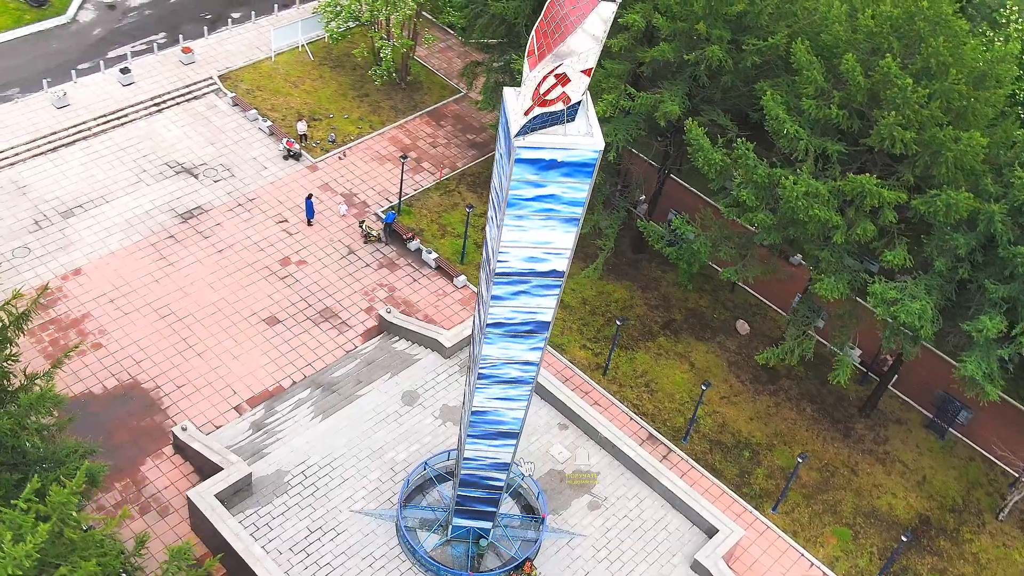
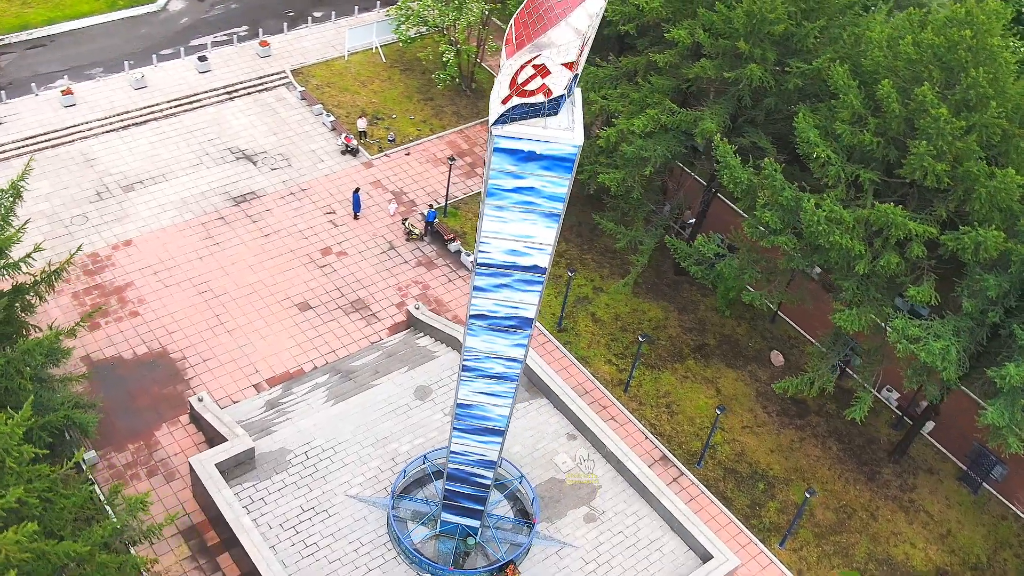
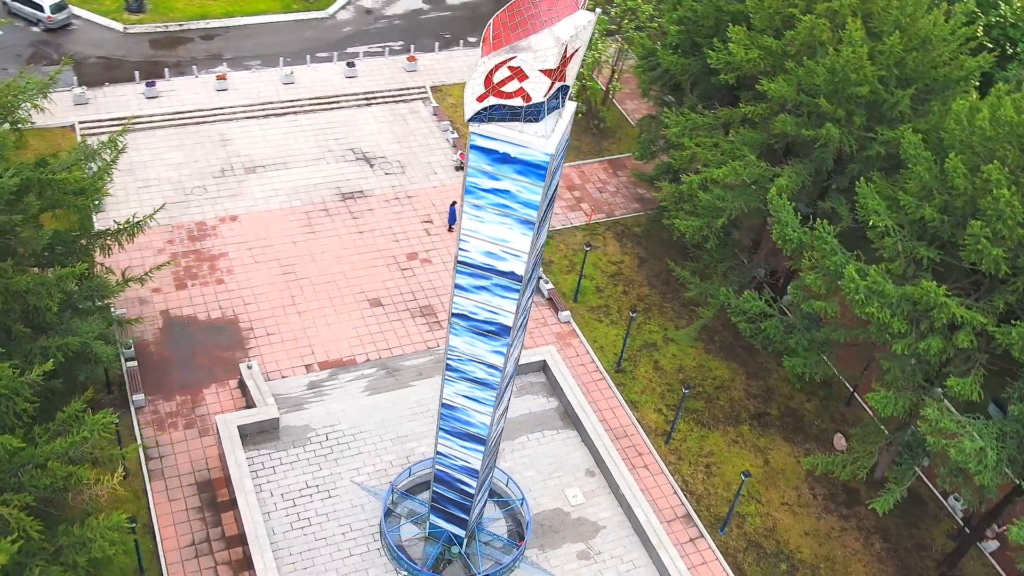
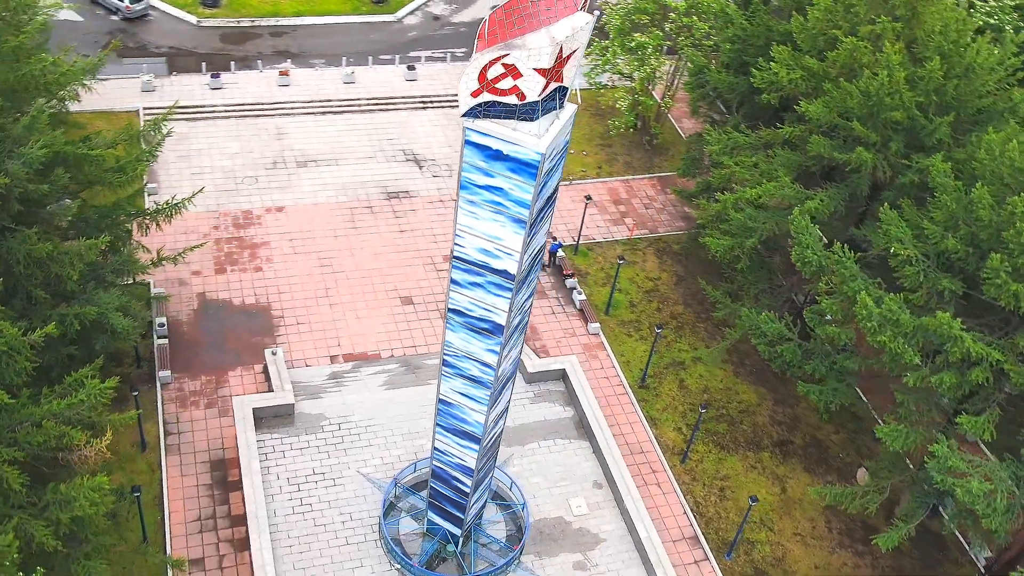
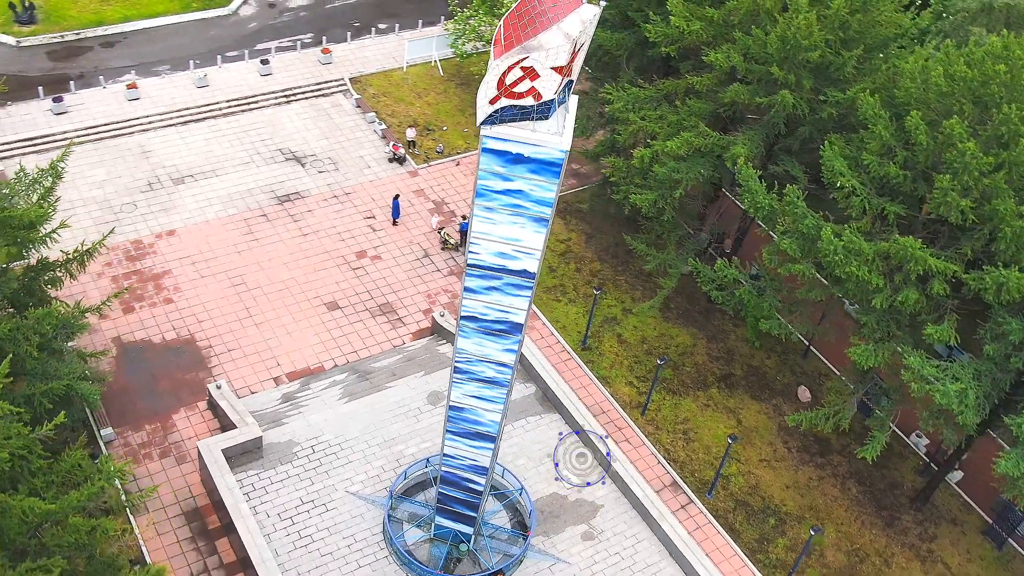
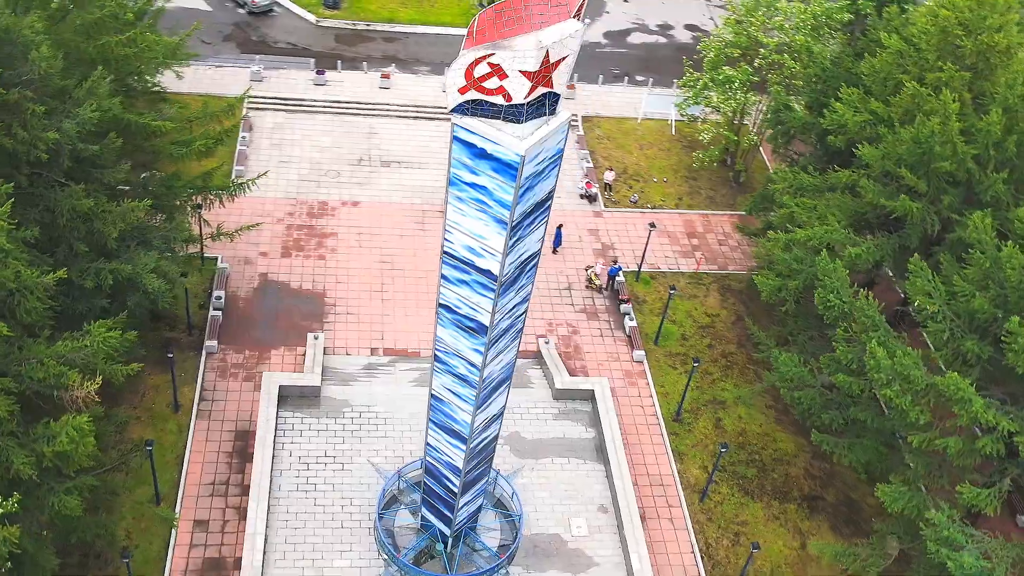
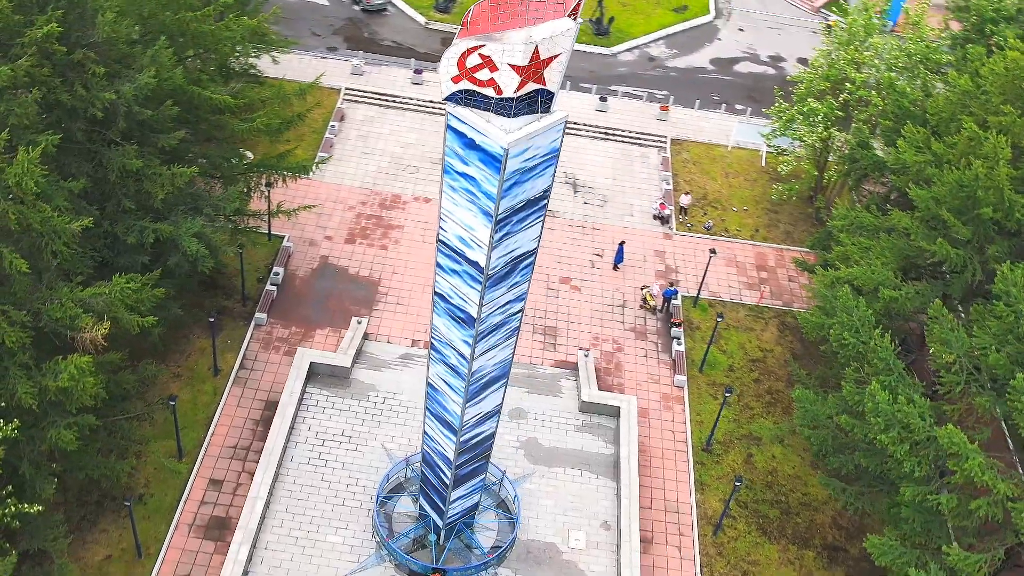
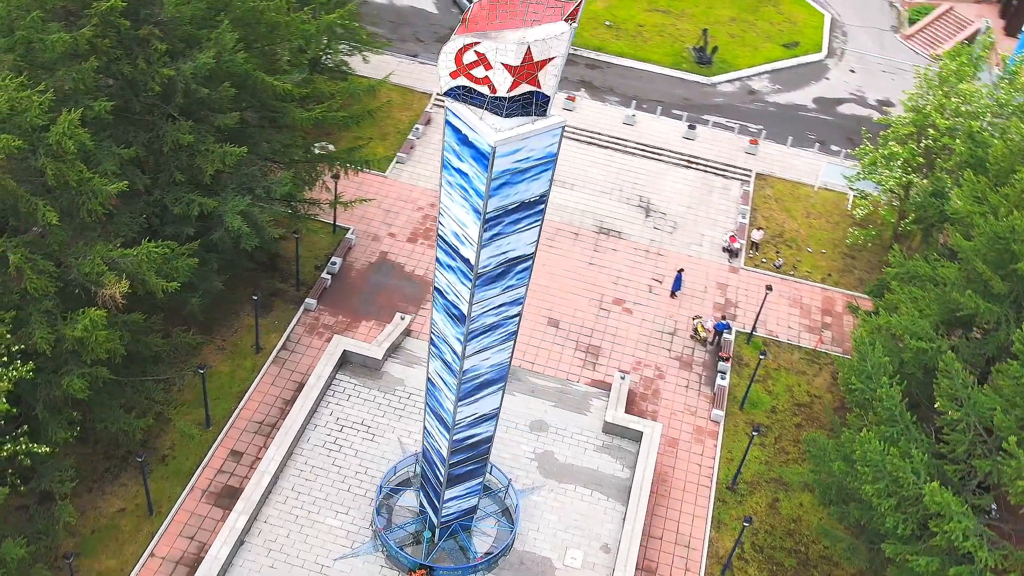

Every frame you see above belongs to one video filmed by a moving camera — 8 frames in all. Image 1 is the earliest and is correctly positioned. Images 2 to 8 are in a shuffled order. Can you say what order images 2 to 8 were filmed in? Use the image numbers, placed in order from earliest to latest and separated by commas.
2, 5, 3, 4, 6, 7, 8
